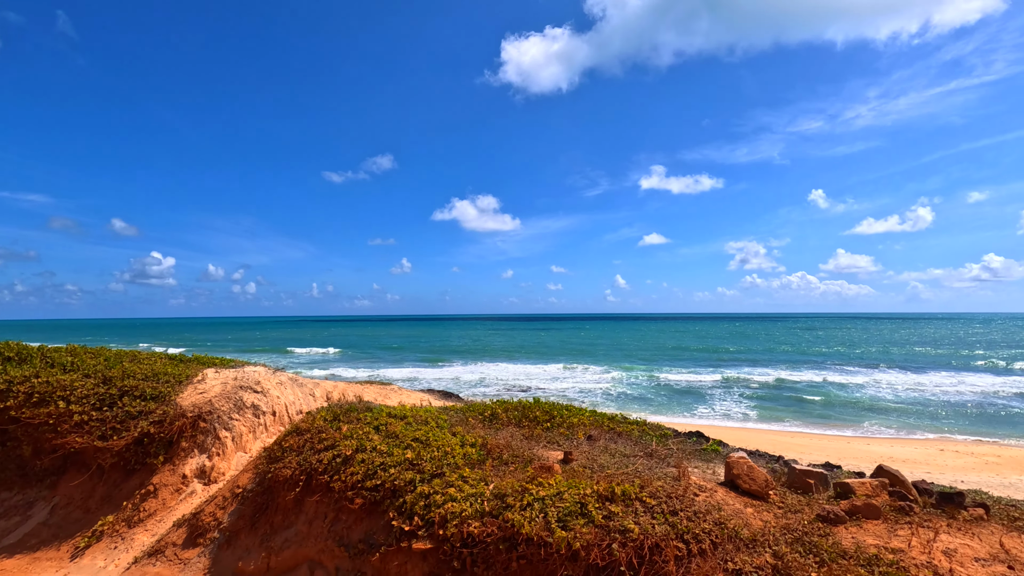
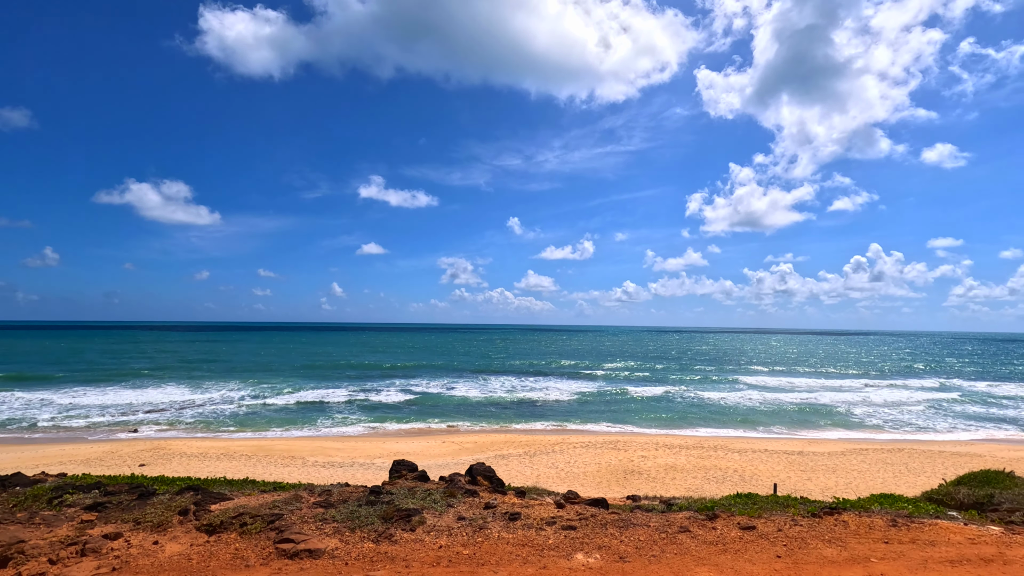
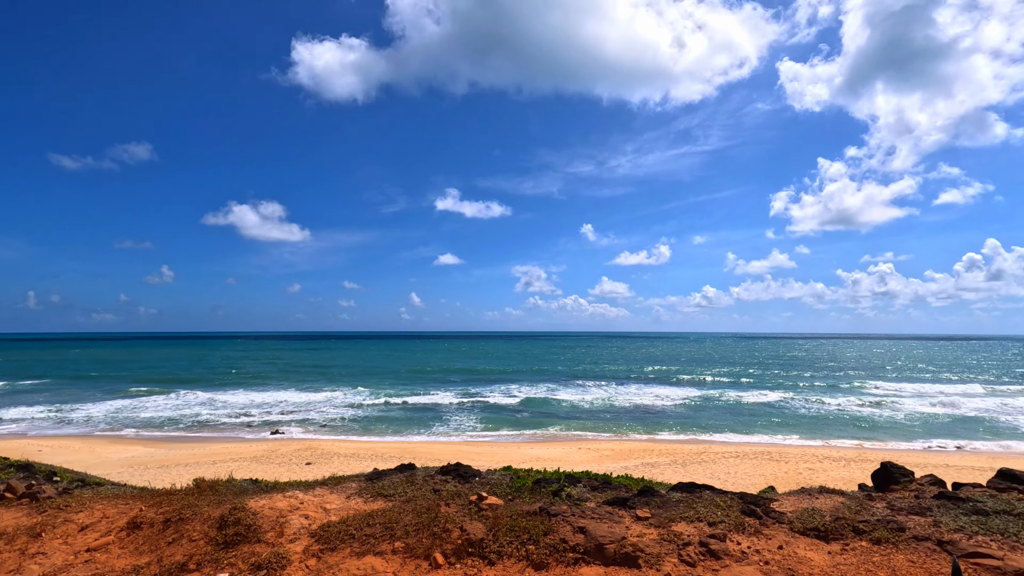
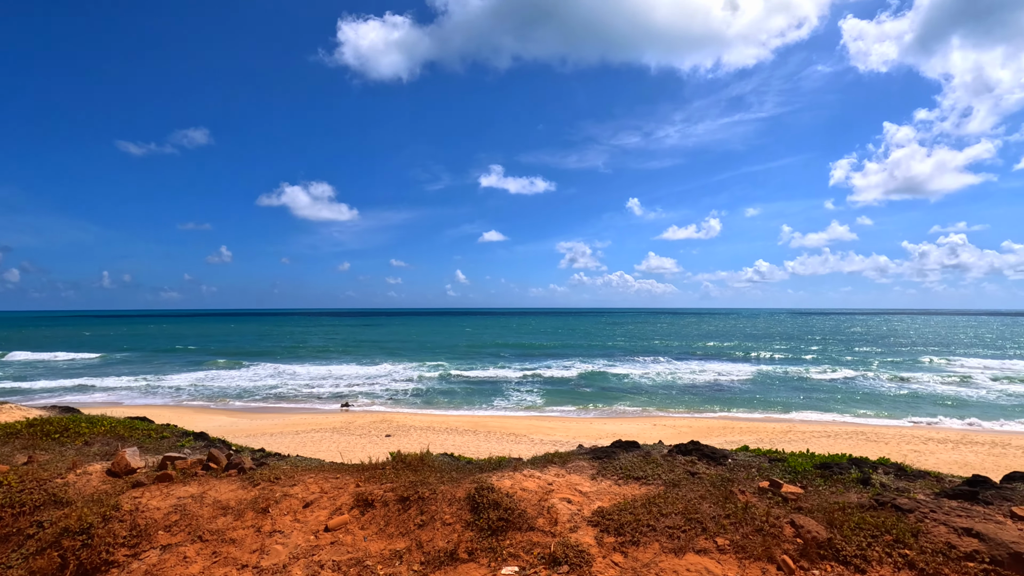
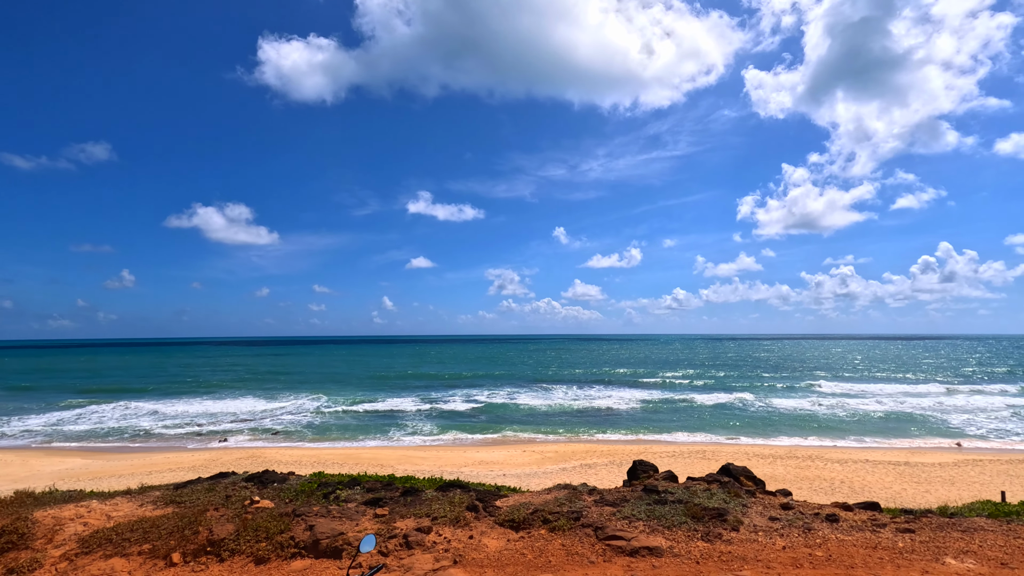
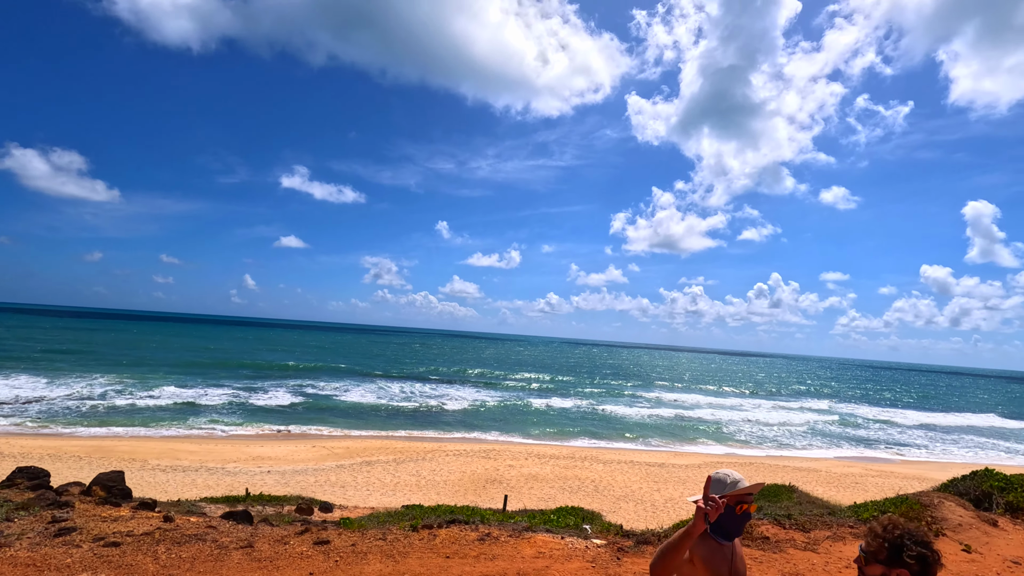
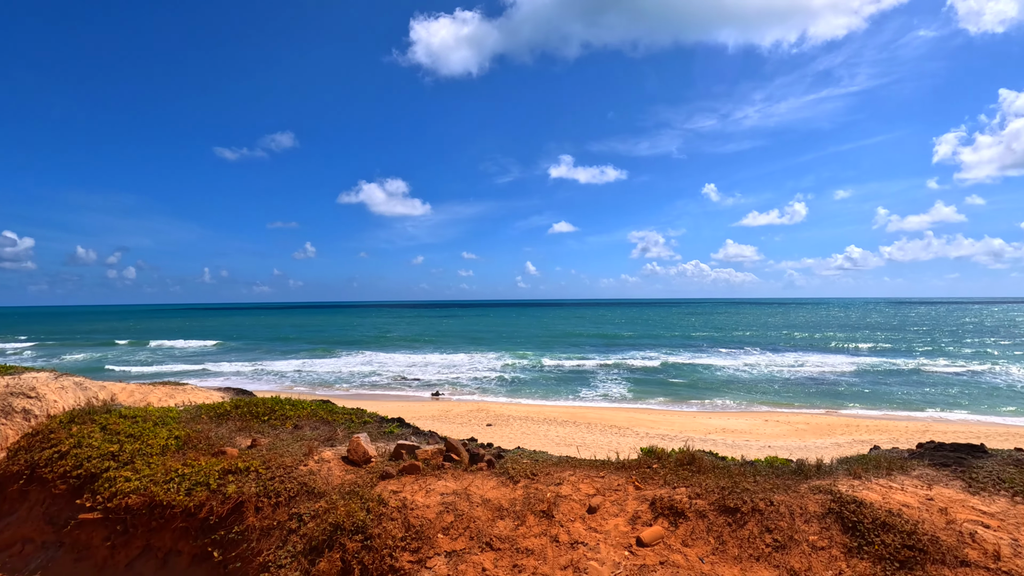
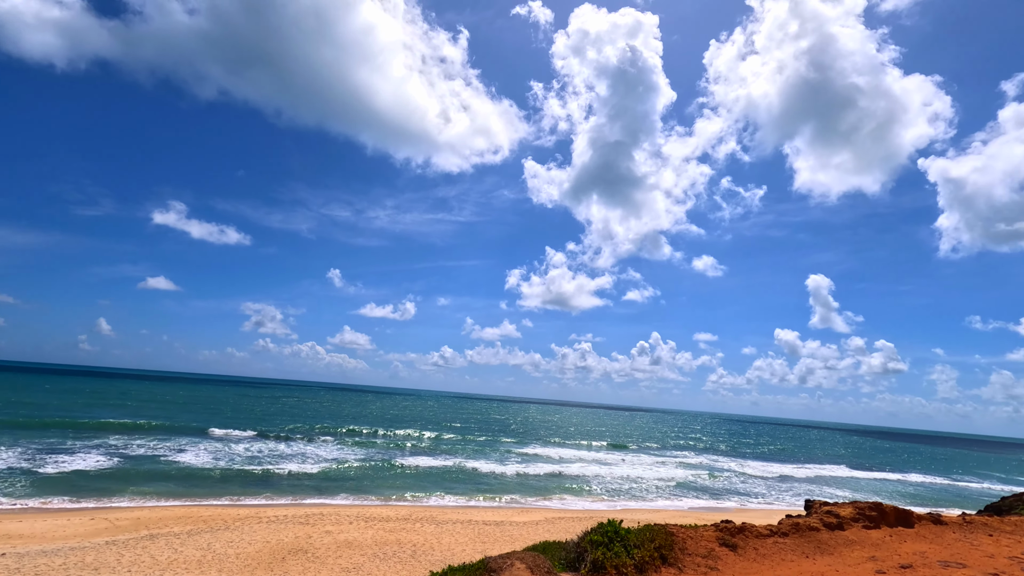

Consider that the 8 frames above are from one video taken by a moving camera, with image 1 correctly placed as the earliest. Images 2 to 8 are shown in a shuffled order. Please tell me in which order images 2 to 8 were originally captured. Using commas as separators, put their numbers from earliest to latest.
7, 4, 3, 5, 2, 6, 8
